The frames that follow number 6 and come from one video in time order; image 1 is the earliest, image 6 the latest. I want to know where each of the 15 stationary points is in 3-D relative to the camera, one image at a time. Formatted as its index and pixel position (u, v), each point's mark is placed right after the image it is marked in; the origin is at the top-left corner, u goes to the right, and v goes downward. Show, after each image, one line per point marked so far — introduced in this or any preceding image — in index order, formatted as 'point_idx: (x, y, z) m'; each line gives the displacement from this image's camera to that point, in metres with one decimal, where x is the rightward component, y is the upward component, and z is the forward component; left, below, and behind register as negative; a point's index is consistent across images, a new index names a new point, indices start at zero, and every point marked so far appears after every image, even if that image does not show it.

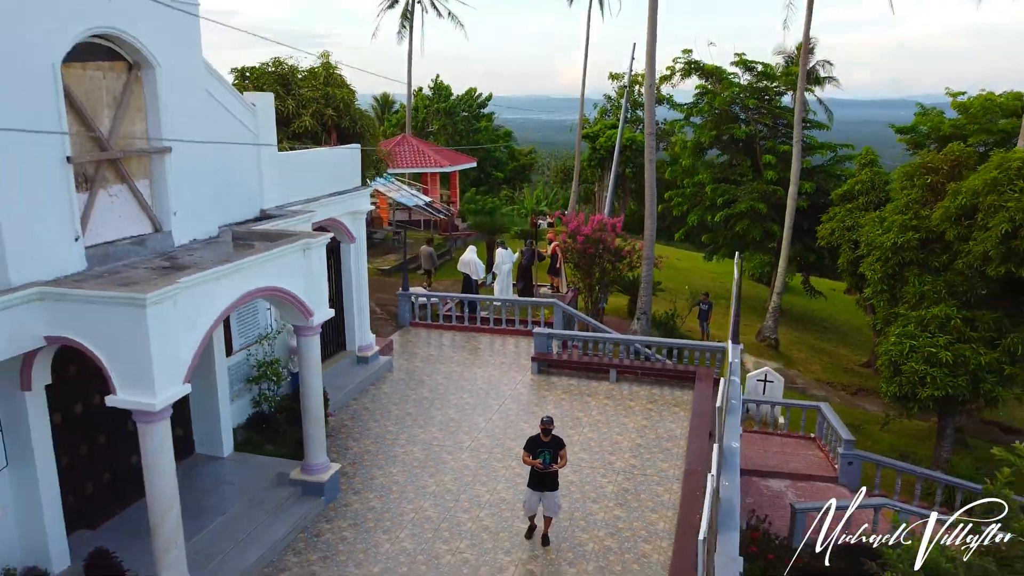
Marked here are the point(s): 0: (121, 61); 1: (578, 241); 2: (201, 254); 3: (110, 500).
0: (-3.7, +2.1, +6.8) m
1: (+1.6, +1.1, +17.0) m
2: (-3.1, +0.3, +7.3) m
3: (-4.0, -2.1, +7.2) m
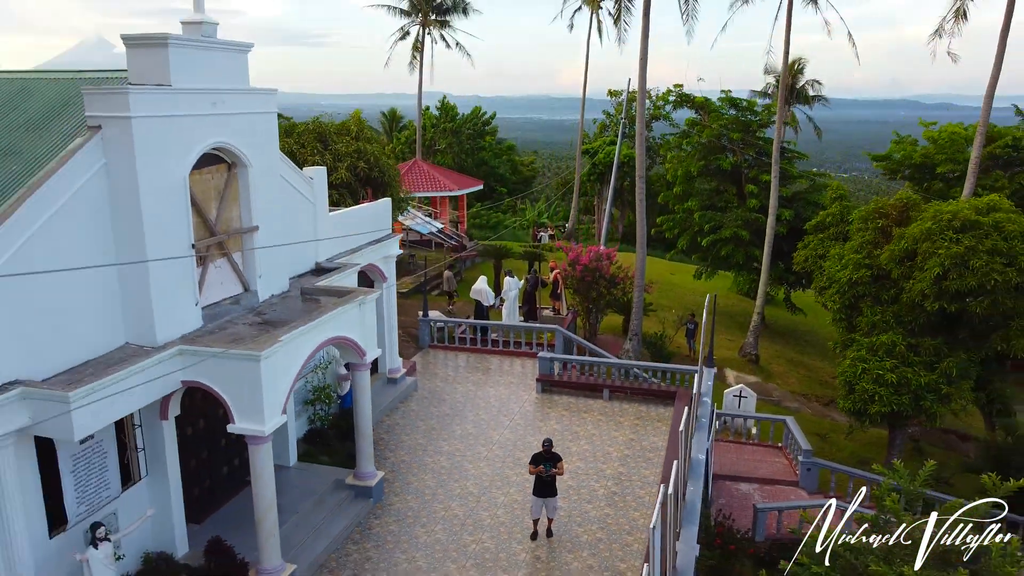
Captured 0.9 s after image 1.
0: (-3.5, +1.5, +8.9) m
1: (+1.7, +0.5, +19.0) m
2: (-3.0, -0.3, +9.3) m
3: (-3.9, -2.7, +9.2) m
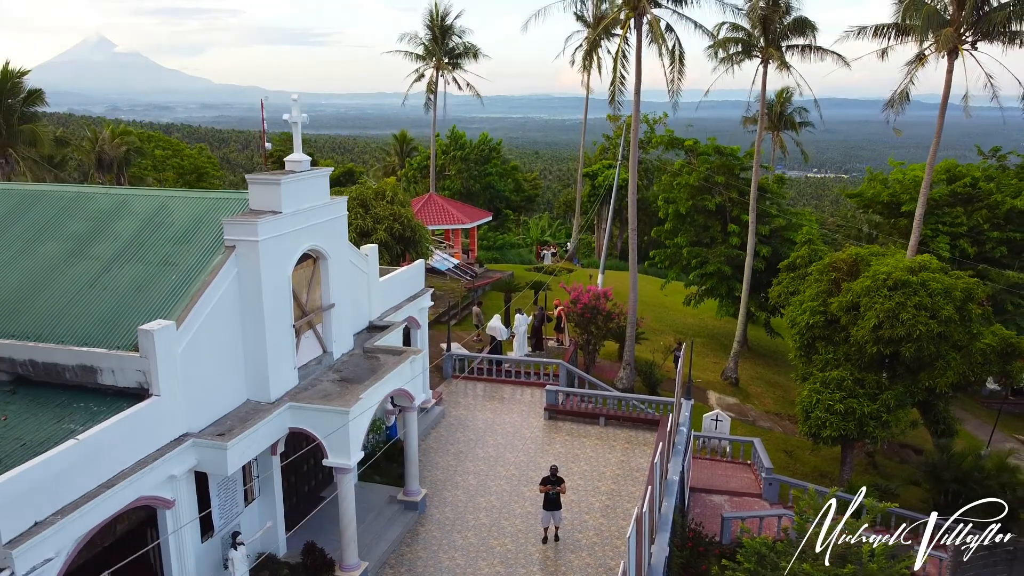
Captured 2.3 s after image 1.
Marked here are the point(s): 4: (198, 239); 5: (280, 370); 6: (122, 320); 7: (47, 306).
0: (-3.3, +0.5, +11.7) m
1: (+2.0, -0.6, +21.9) m
2: (-2.7, -1.3, +12.2) m
3: (-3.6, -3.8, +12.1) m
4: (-4.7, +0.7, +10.7) m
5: (-3.5, -1.2, +10.8) m
6: (-5.3, -0.4, +9.7) m
7: (-6.5, -0.3, +10.0) m
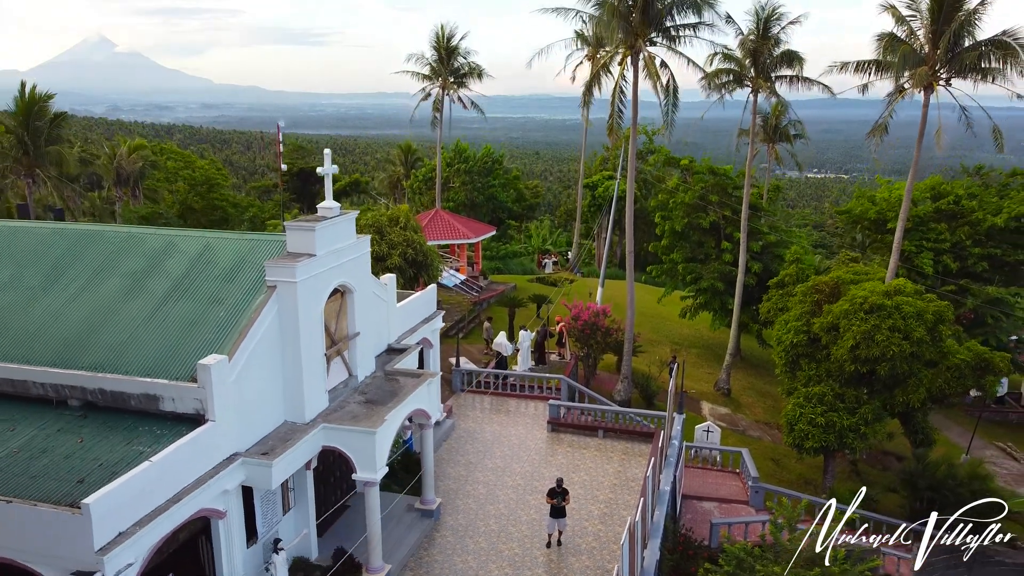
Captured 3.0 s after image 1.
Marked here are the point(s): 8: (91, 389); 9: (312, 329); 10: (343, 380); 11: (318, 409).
0: (-3.1, -0.1, +13.1) m
1: (+2.1, -1.1, +23.2) m
2: (-2.6, -1.9, +13.6) m
3: (-3.5, -4.4, +13.4) m
4: (-4.5, +0.2, +12.1) m
5: (-3.4, -1.8, +12.2) m
6: (-5.1, -1.0, +11.1) m
7: (-6.3, -0.8, +11.4) m
8: (-6.3, -1.5, +10.8) m
9: (-3.3, -0.7, +12.0) m
10: (-3.1, -1.7, +13.4) m
11: (-3.3, -2.1, +12.4) m
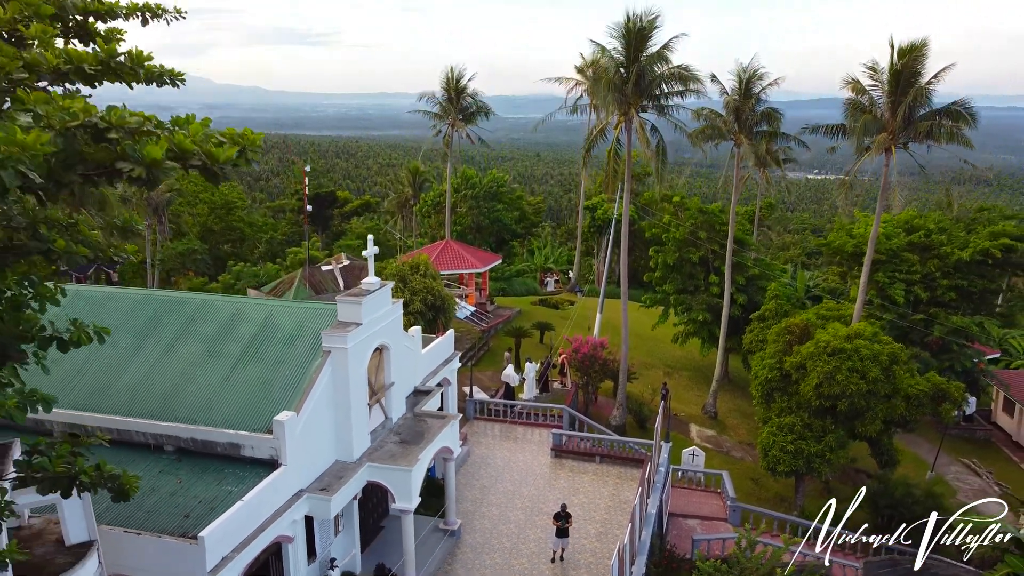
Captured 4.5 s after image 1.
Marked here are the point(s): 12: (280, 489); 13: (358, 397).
0: (-2.9, -1.4, +15.7) m
1: (+2.4, -2.4, +25.8) m
2: (-2.3, -3.2, +16.1) m
3: (-3.2, -5.6, +16.0) m
4: (-4.3, -1.1, +14.7) m
5: (-3.1, -3.1, +14.8) m
6: (-4.9, -2.3, +13.7) m
7: (-6.1, -2.1, +14.0) m
8: (-6.1, -2.8, +13.4) m
9: (-3.1, -2.0, +14.6) m
10: (-2.9, -3.0, +15.9) m
11: (-3.1, -3.3, +14.9) m
12: (-4.1, -3.6, +12.8) m
13: (-3.1, -2.2, +14.5) m
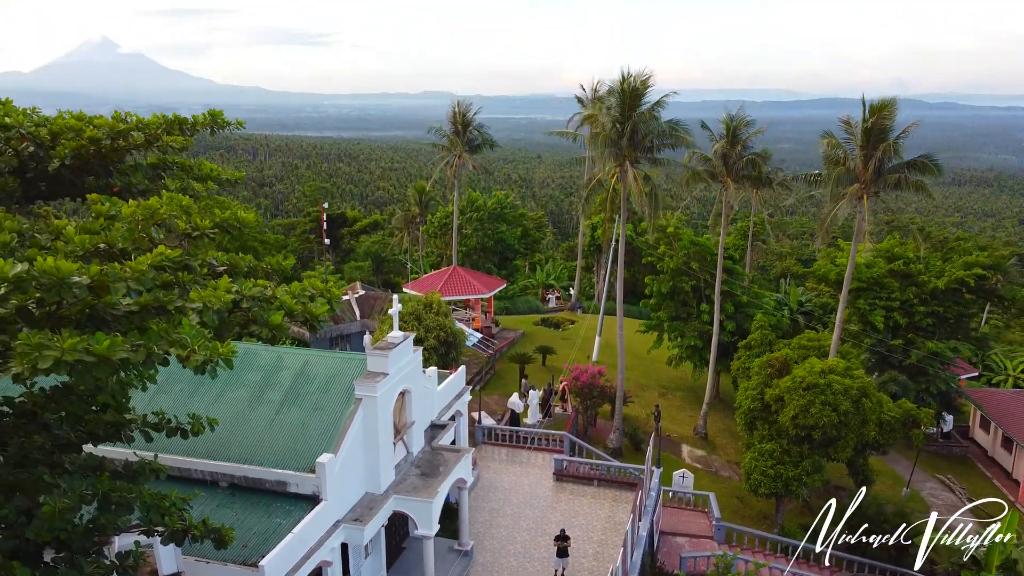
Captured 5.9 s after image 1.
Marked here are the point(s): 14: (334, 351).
0: (-2.7, -2.6, +17.8) m
1: (+2.6, -3.7, +27.9) m
2: (-2.2, -4.4, +18.3) m
3: (-3.1, -6.9, +18.2) m
4: (-4.1, -2.4, +16.8) m
5: (-3.0, -4.3, +16.9) m
6: (-4.7, -3.5, +15.8) m
7: (-5.9, -3.4, +16.1) m
8: (-5.9, -4.1, +15.6) m
9: (-2.9, -3.2, +16.8) m
10: (-2.7, -4.2, +18.1) m
11: (-2.9, -4.6, +17.1) m
12: (-4.0, -4.8, +14.9) m
13: (-3.0, -3.5, +16.7) m
14: (-4.5, -1.5, +17.8) m
